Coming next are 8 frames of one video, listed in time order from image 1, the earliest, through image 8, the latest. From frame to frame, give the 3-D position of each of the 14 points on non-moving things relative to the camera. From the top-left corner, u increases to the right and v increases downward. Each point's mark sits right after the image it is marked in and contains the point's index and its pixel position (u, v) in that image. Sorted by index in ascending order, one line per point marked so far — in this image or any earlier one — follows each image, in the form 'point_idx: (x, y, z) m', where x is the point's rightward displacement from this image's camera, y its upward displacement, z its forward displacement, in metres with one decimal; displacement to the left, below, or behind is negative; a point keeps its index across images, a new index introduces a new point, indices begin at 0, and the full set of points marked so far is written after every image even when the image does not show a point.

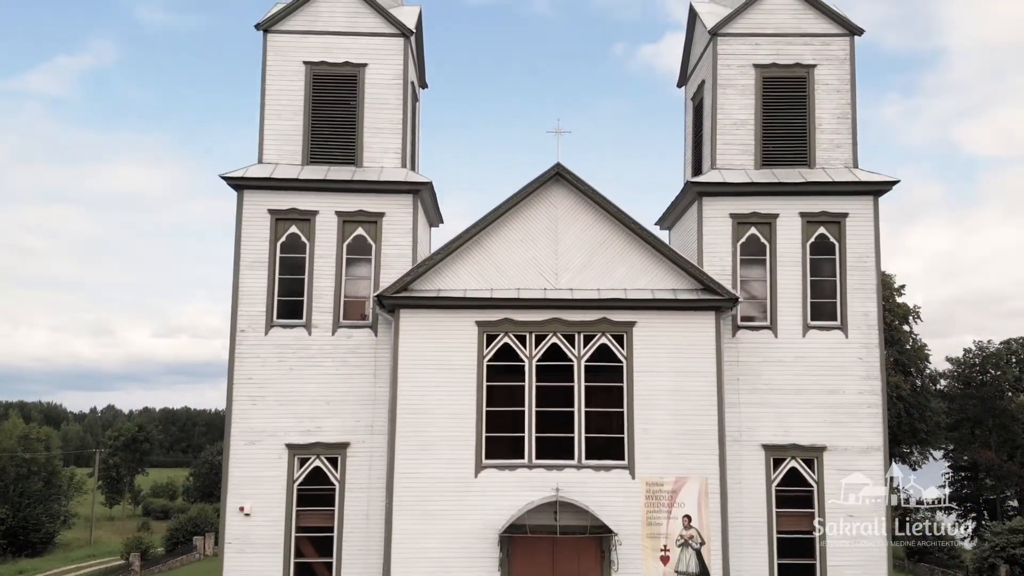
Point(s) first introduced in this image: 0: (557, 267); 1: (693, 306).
0: (+2.0, +1.0, +19.8) m
1: (+7.8, -0.7, +19.5) m
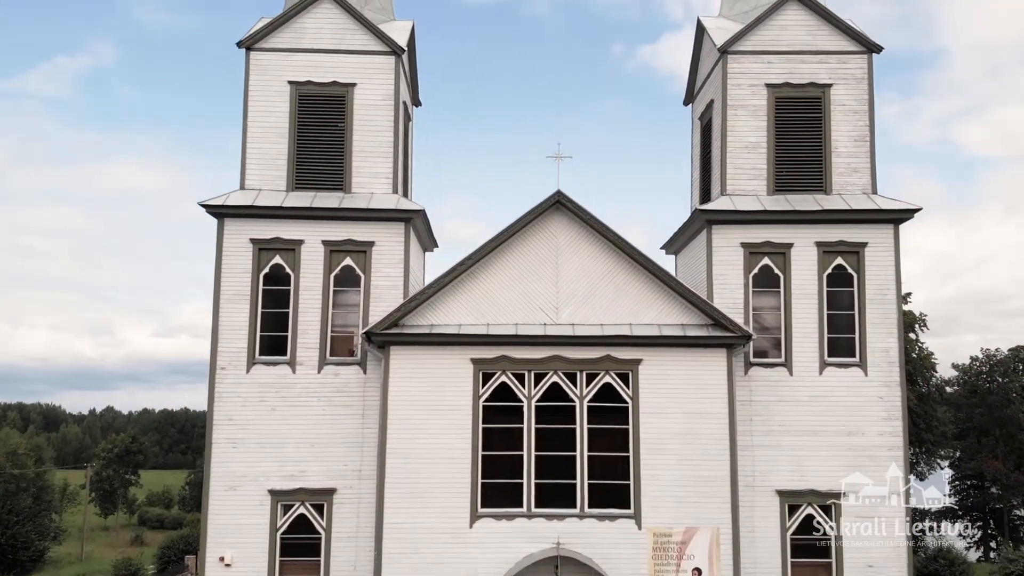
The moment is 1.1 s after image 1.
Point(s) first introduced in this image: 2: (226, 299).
0: (+1.9, -0.5, +18.6) m
1: (+7.7, -2.2, +18.2) m
2: (-12.2, -0.5, +19.4) m
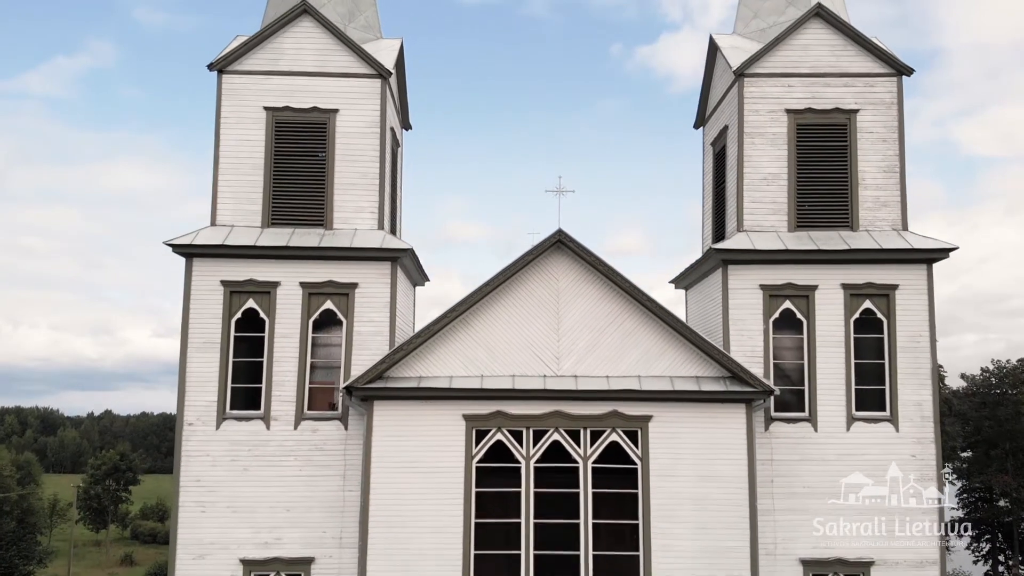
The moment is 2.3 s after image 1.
0: (+1.8, -2.3, +16.8) m
1: (+7.6, -4.0, +16.5) m
2: (-12.3, -2.3, +17.7) m
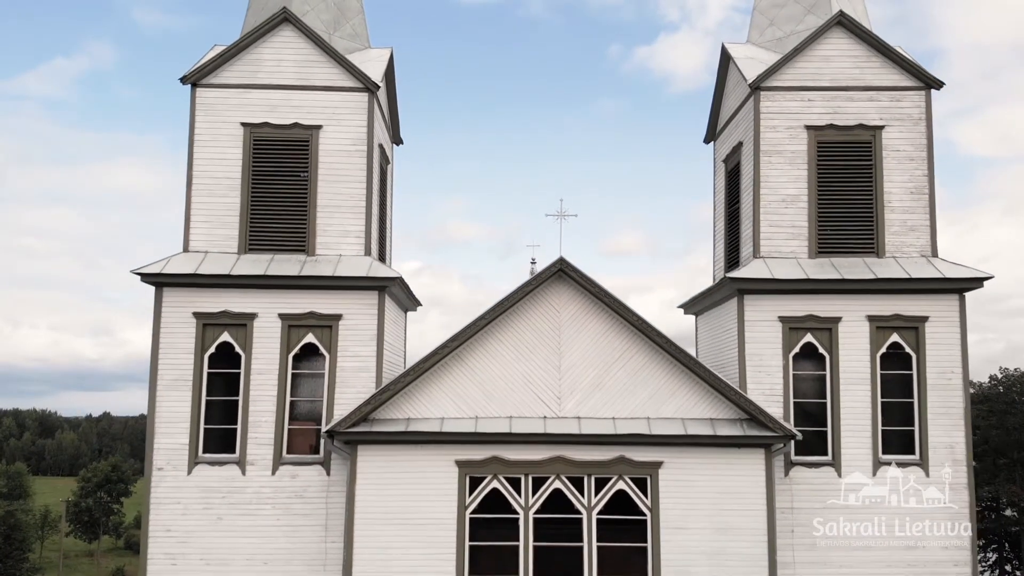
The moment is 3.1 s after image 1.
0: (+1.7, -3.5, +15.4) m
1: (+7.5, -5.2, +15.1) m
2: (-12.4, -3.5, +16.3) m
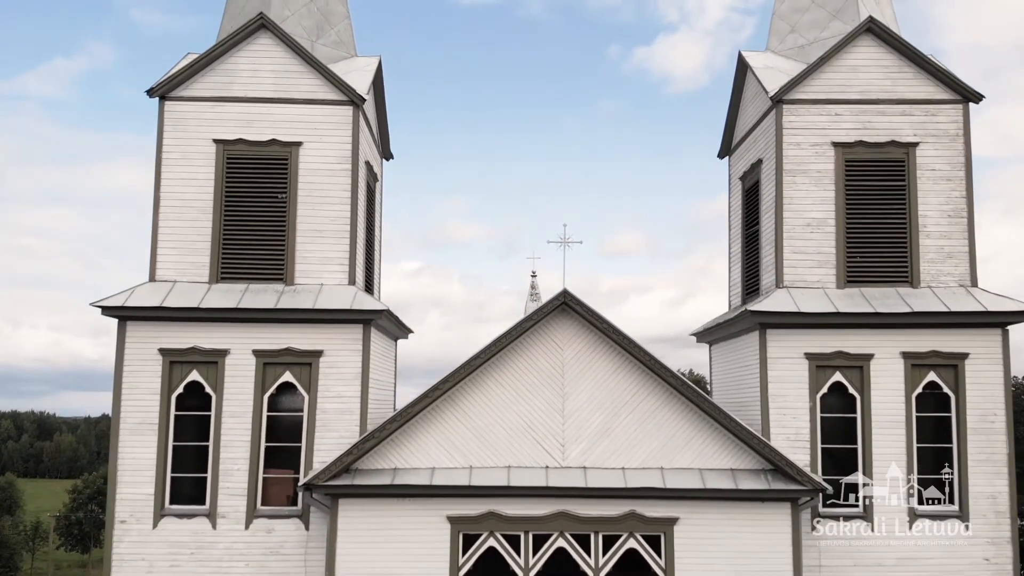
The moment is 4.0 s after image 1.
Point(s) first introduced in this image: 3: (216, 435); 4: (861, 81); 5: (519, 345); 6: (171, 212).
0: (+1.6, -4.6, +13.9) m
1: (+7.4, -6.3, +13.6) m
2: (-12.5, -4.6, +14.8) m
3: (-9.6, -4.8, +14.7) m
4: (+12.1, +7.1, +15.7) m
5: (+0.2, -1.8, +14.2) m
6: (-11.6, +2.6, +15.4) m
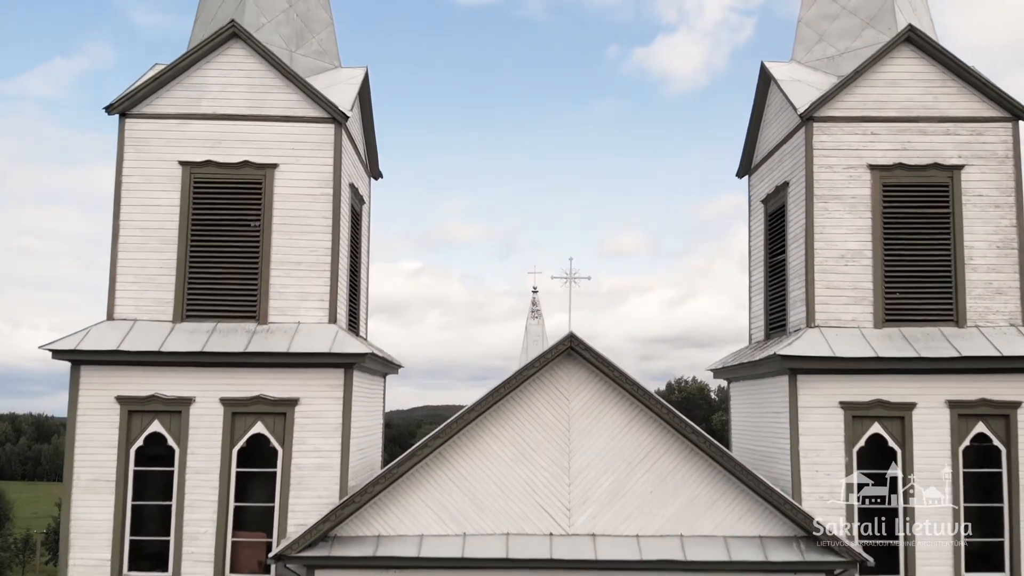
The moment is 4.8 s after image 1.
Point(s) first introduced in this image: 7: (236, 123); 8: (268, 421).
0: (+1.6, -5.8, +12.4) m
1: (+7.4, -7.5, +12.0) m
2: (-12.5, -5.8, +13.2) m
3: (-9.6, -6.0, +13.1) m
4: (+12.0, +6.0, +14.1) m
5: (+0.2, -3.0, +12.6) m
6: (-11.6, +1.4, +13.8) m
7: (-8.5, +5.1, +14.0) m
8: (-7.1, -3.9, +13.2) m
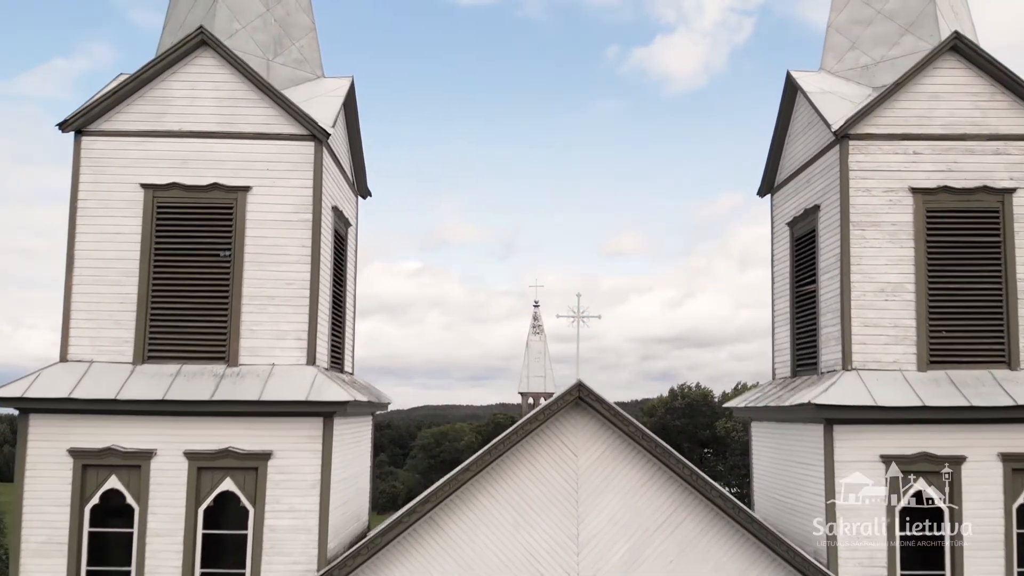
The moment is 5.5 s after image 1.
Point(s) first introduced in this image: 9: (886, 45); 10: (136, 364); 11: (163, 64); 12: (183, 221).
0: (+1.6, -6.8, +10.9) m
1: (+7.4, -8.5, +10.6) m
2: (-12.5, -6.8, +11.7) m
3: (-9.6, -7.0, +11.6) m
4: (+12.1, +4.9, +12.6) m
5: (+0.2, -4.0, +11.1) m
6: (-11.6, +0.4, +12.4) m
7: (-8.5, +4.1, +12.6) m
8: (-7.1, -4.9, +11.8) m
9: (+11.3, +7.3, +13.6) m
10: (-10.1, -2.0, +12.1) m
11: (-9.7, +6.3, +12.6) m
12: (-9.0, +1.8, +12.4) m
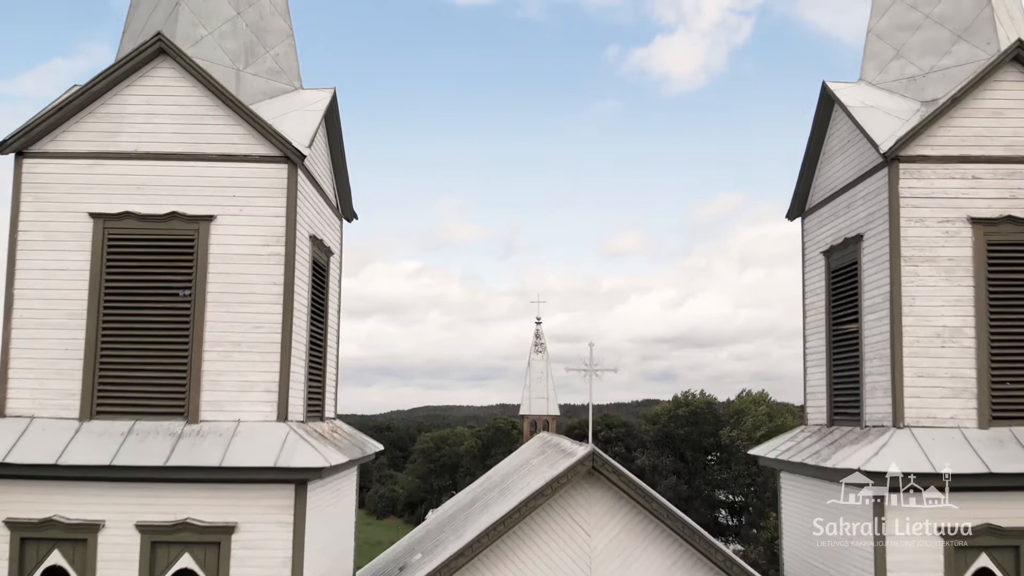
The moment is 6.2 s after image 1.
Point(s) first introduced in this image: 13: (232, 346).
0: (+1.6, -7.8, +9.3) m
1: (+7.4, -9.5, +9.0) m
2: (-12.5, -7.9, +10.2) m
3: (-9.6, -8.0, +10.1) m
4: (+12.1, +3.9, +11.1) m
5: (+0.2, -5.0, +9.6) m
6: (-11.5, -0.7, +10.8) m
7: (-8.5, +3.0, +11.0) m
8: (-7.0, -6.0, +10.2) m
9: (+11.3, +6.3, +12.1) m
10: (-10.0, -3.1, +10.6) m
11: (-9.6, +5.2, +11.1) m
12: (-9.0, +0.8, +10.9) m
13: (-6.6, -1.4, +10.8) m
